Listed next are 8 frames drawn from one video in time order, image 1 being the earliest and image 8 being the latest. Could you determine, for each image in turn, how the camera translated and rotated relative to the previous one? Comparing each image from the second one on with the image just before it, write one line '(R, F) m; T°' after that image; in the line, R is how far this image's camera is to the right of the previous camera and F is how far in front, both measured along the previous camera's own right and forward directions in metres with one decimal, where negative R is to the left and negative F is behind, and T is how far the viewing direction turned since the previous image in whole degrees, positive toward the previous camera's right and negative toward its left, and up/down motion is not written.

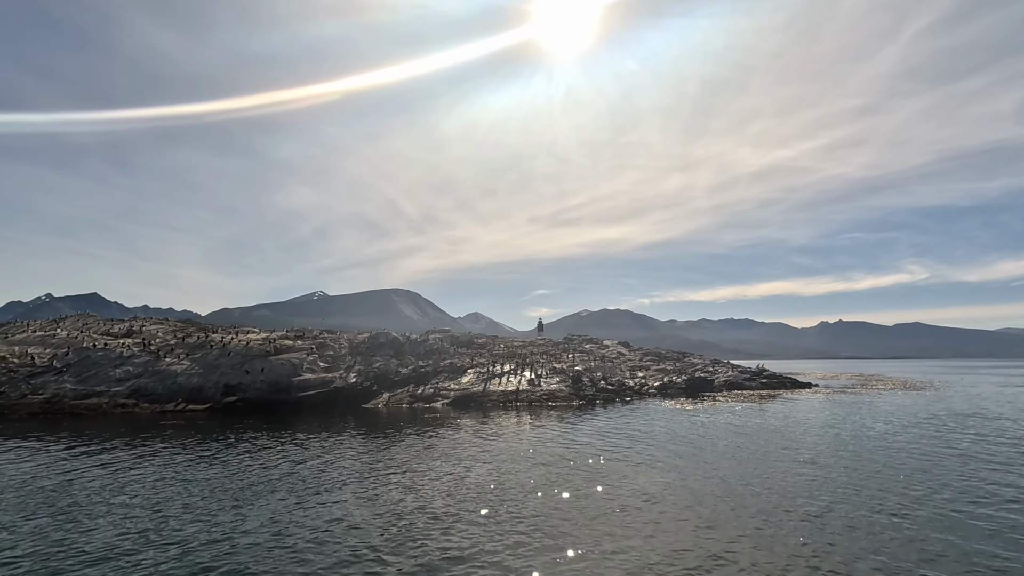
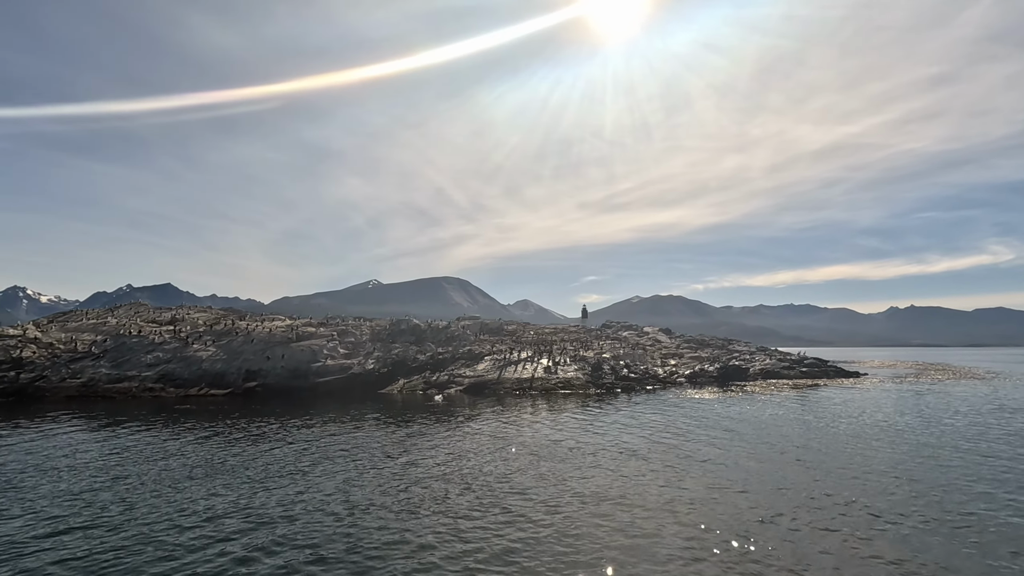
(+3.6, +1.9) m; -5°
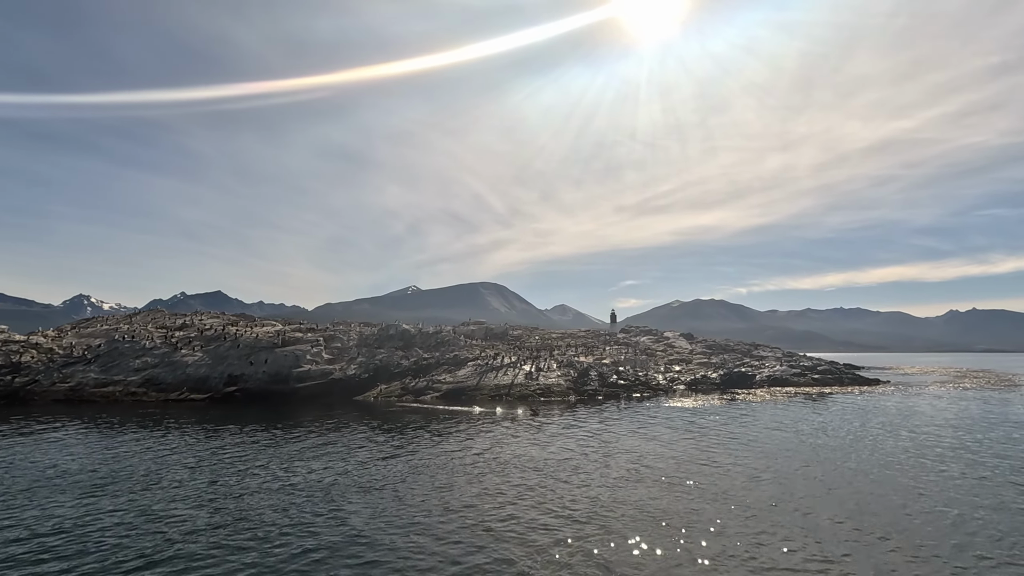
(+6.4, +1.6) m; -3°
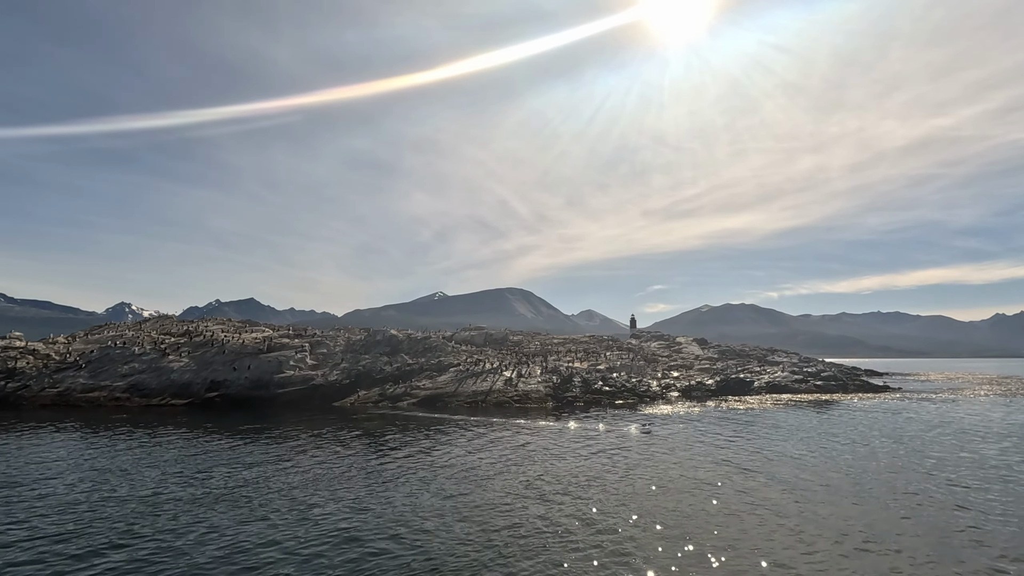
(+5.2, +0.8) m; -2°
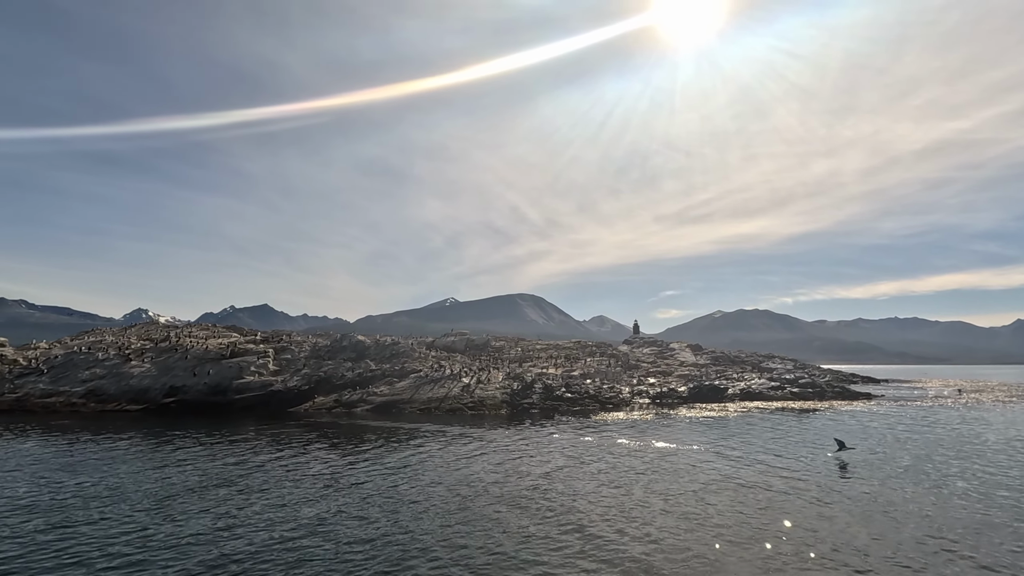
(+6.2, +0.4) m; -1°
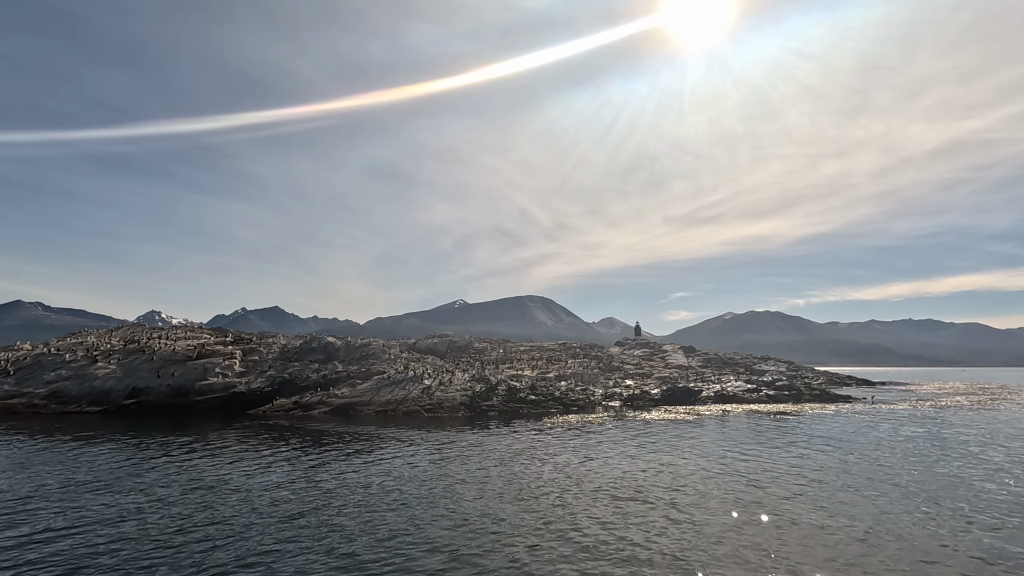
(+5.6, +0.2) m; 0°
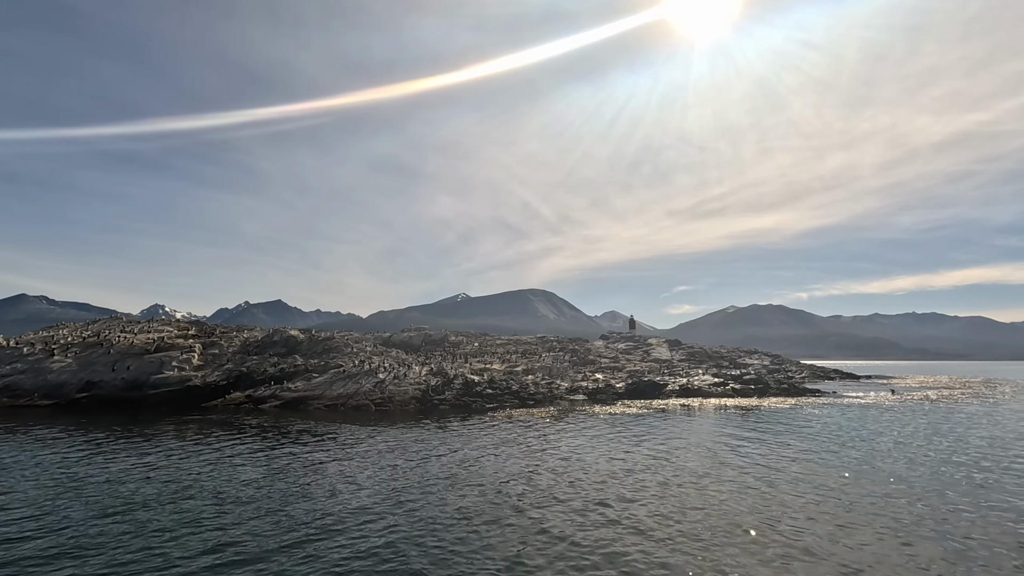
(+5.7, +0.1) m; 0°
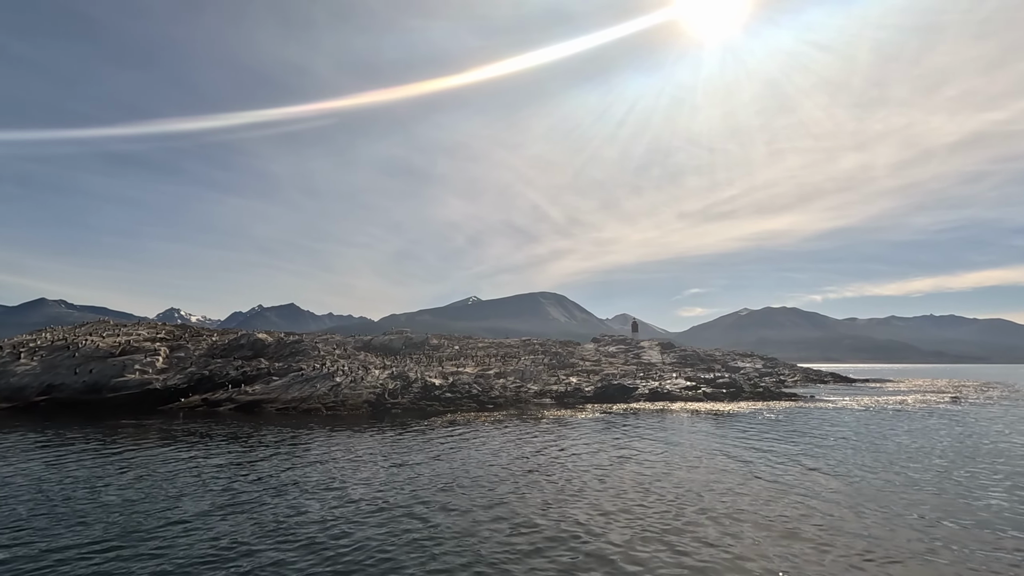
(+6.5, +0.1) m; -1°
